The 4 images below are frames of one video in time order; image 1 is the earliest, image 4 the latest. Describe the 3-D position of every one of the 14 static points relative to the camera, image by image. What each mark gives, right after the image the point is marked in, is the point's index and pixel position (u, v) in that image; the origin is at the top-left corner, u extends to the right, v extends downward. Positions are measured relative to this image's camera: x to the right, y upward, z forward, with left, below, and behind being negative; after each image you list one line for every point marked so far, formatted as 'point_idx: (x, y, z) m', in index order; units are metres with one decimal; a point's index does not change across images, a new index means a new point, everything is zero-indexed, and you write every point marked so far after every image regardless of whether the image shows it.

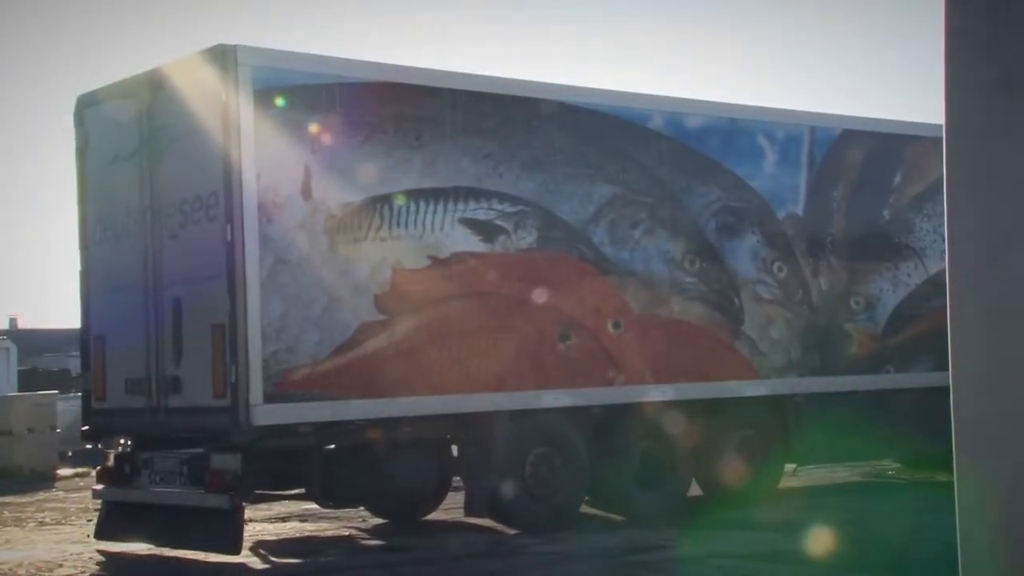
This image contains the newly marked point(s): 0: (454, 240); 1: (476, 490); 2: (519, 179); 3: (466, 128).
0: (-0.3, +0.6, +12.7) m
1: (-0.1, -2.3, +13.1) m
2: (+0.3, +1.3, +13.1) m
3: (-0.2, +1.8, +12.8) m
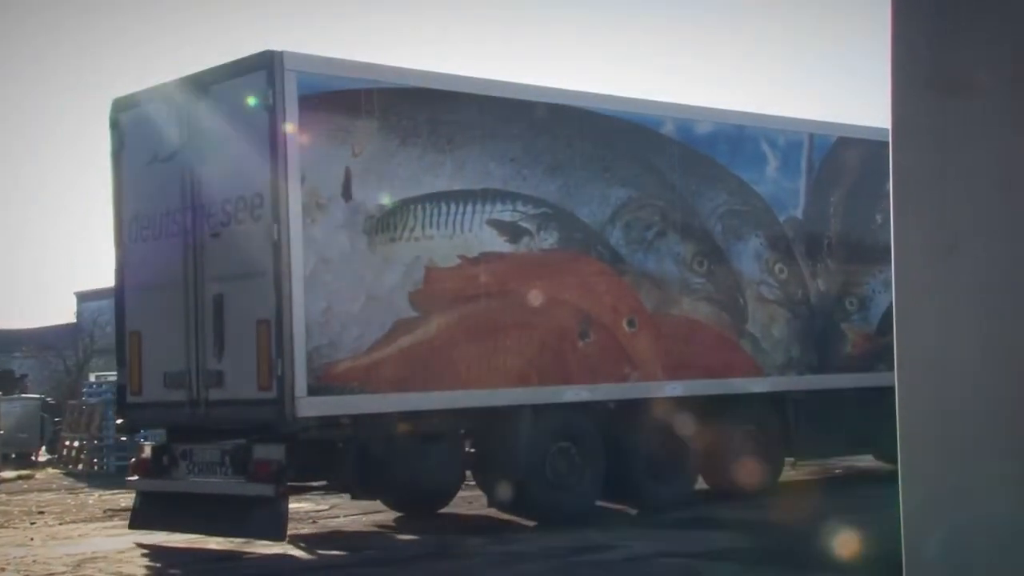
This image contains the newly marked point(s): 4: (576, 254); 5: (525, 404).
0: (-0.1, +0.6, +13.1) m
1: (0.0, -2.3, +13.5) m
2: (+0.5, +1.3, +13.5) m
3: (0.0, +1.8, +13.2) m
4: (+0.9, +0.5, +13.9) m
5: (+0.5, -1.5, +15.2) m
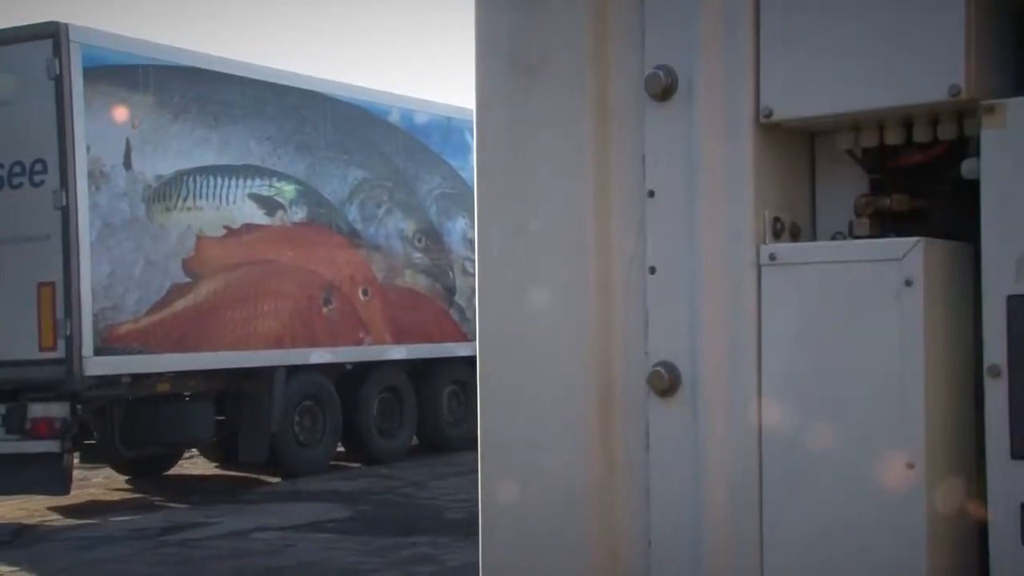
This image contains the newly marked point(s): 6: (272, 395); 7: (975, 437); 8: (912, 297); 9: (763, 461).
0: (-3.5, +0.9, +13.8) m
1: (-3.6, -2.0, +14.3) m
2: (-3.0, +1.7, +14.4) m
3: (-3.4, +2.2, +13.9) m
4: (-2.8, +0.8, +14.9) m
5: (-3.6, -1.1, +16.1) m
6: (-3.3, -1.4, +14.4) m
7: (+1.6, -0.6, +3.7) m
8: (+1.3, 0.0, +3.5) m
9: (+0.8, -0.6, +3.7) m
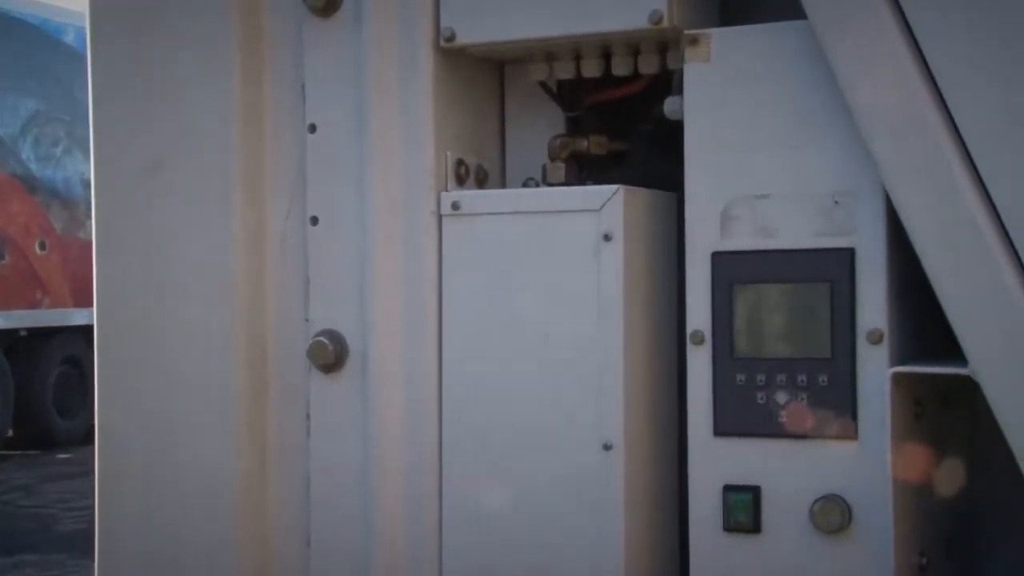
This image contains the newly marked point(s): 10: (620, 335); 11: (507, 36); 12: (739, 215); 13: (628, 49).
0: (-6.5, +1.5, +12.2) m
1: (-6.7, -1.4, +12.8) m
2: (-6.2, +2.2, +12.9) m
3: (-6.5, +2.7, +12.3) m
4: (-6.0, +1.4, +13.4) m
5: (-7.1, -0.5, +14.5) m
6: (-6.4, -0.9, +12.9) m
7: (+0.5, -0.4, +3.5) m
8: (+0.3, +0.1, +3.1) m
9: (-0.2, -0.5, +3.3) m
10: (+0.3, -0.1, +3.1) m
11: (0.0, +0.7, +3.2) m
12: (+0.6, +0.2, +3.1) m
13: (+0.4, +0.7, +3.3) m
